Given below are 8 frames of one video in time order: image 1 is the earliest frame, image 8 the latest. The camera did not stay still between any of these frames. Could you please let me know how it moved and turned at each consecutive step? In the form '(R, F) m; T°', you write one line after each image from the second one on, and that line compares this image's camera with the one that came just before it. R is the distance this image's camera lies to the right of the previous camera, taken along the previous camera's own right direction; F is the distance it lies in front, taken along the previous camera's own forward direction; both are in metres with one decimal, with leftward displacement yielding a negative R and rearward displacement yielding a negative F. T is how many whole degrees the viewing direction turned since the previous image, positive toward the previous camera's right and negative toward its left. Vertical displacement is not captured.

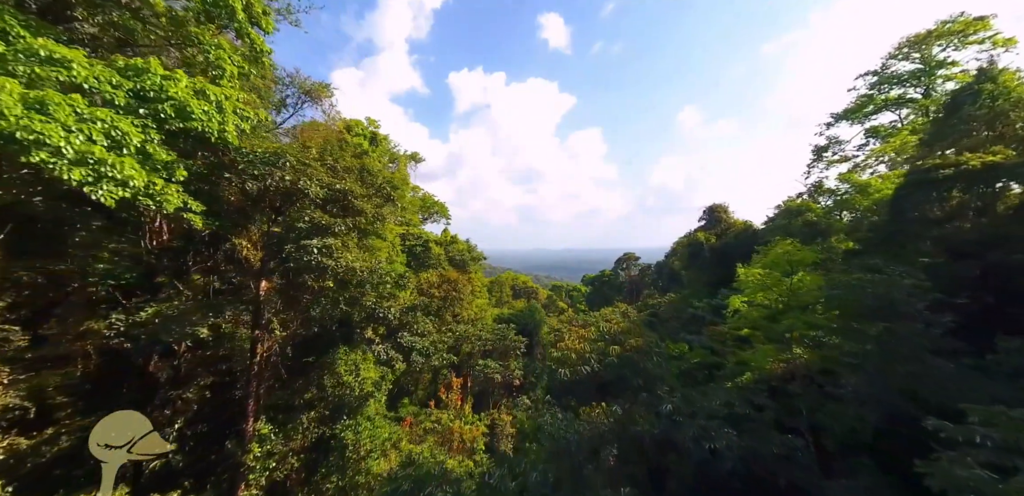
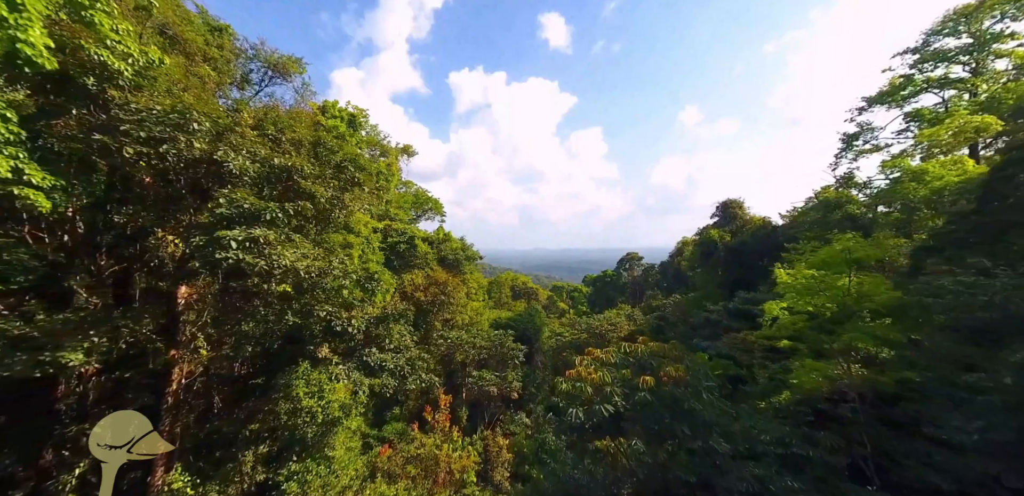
(+0.1, +1.3) m; 0°
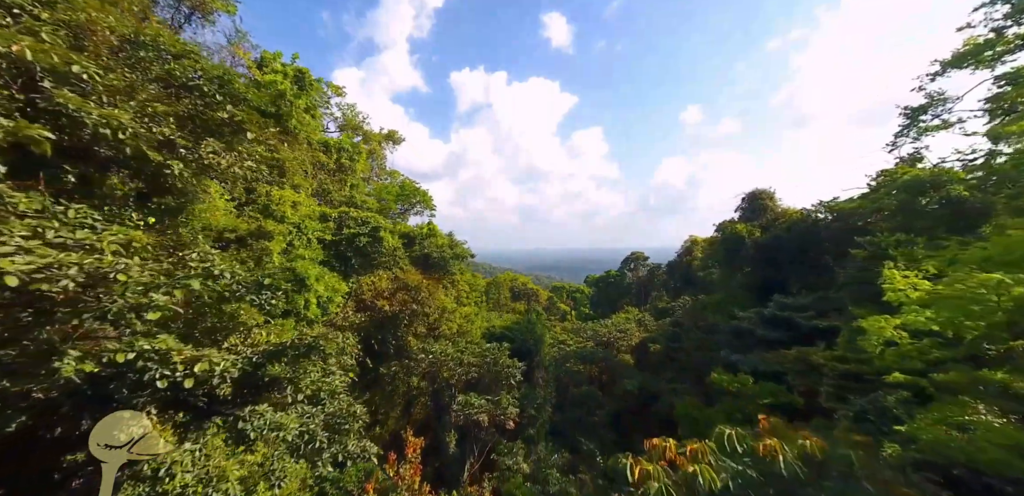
(+0.1, +2.2) m; 0°
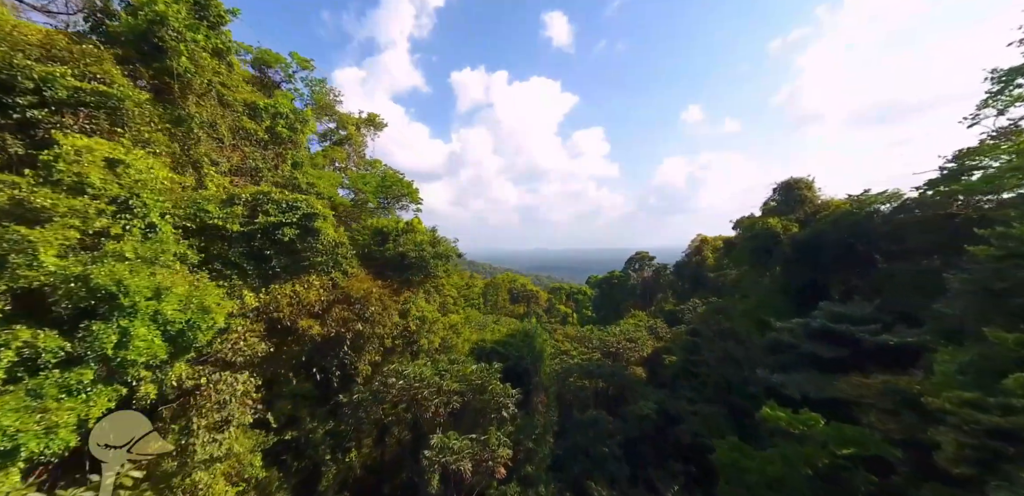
(+0.2, +2.2) m; 0°
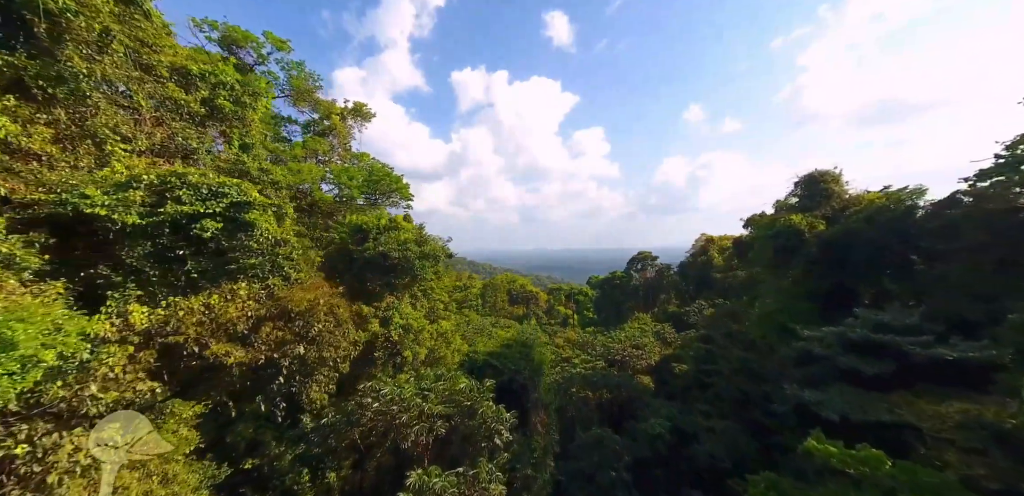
(+0.1, +1.2) m; 0°
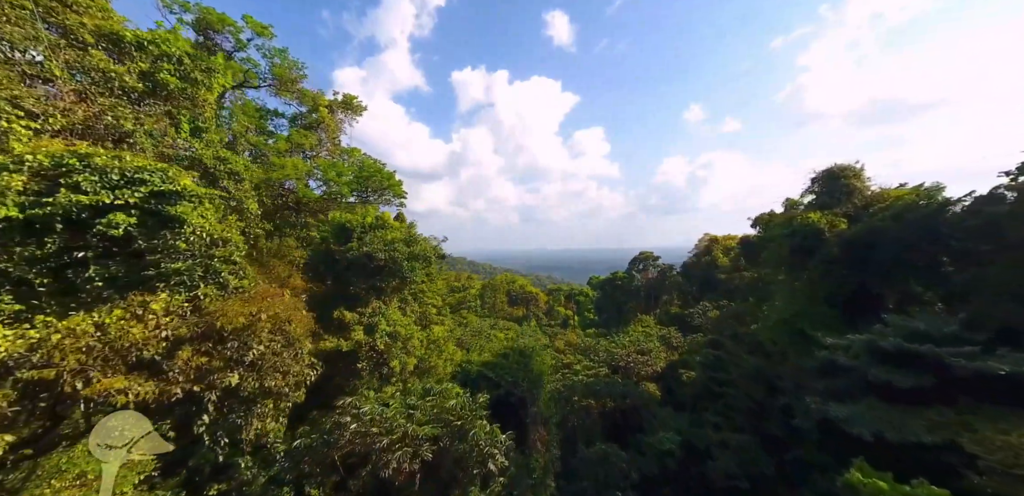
(+0.1, +0.8) m; 0°
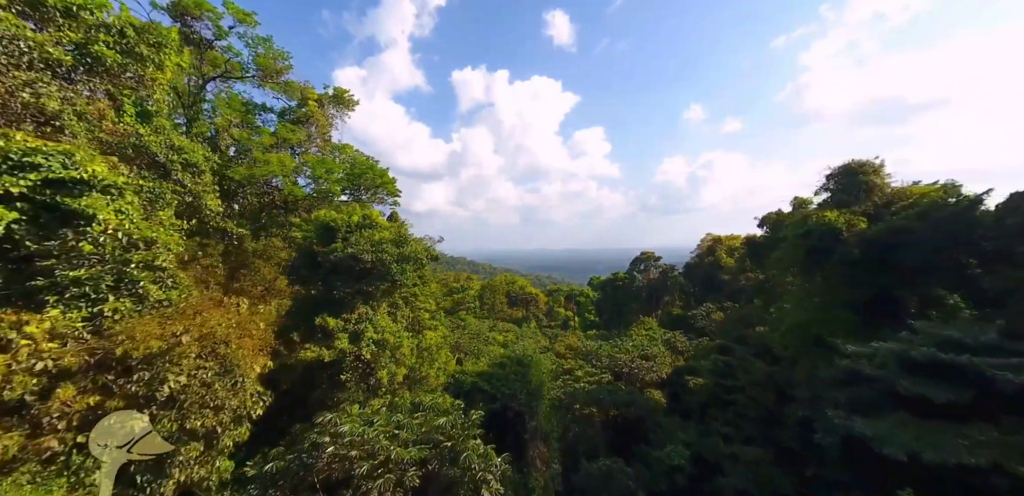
(+0.1, +0.7) m; 0°
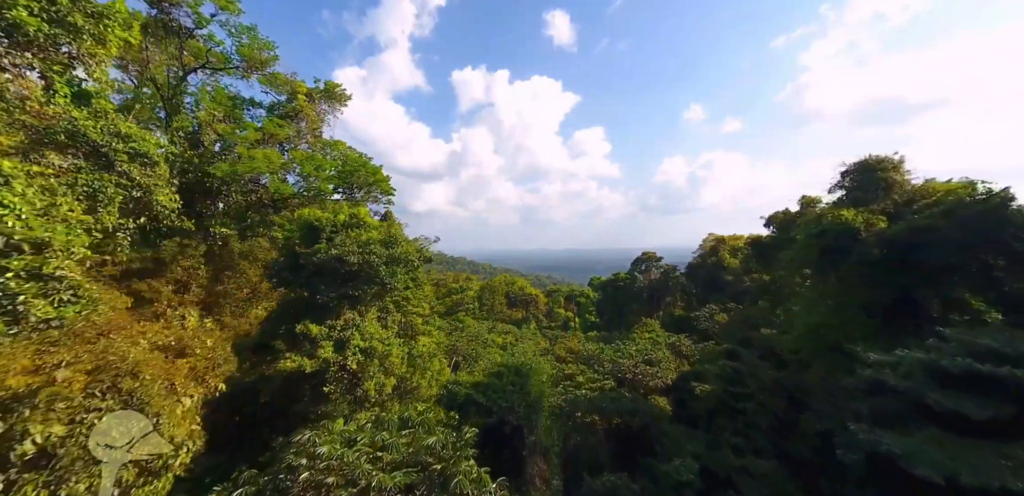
(+0.1, +0.6) m; 0°
